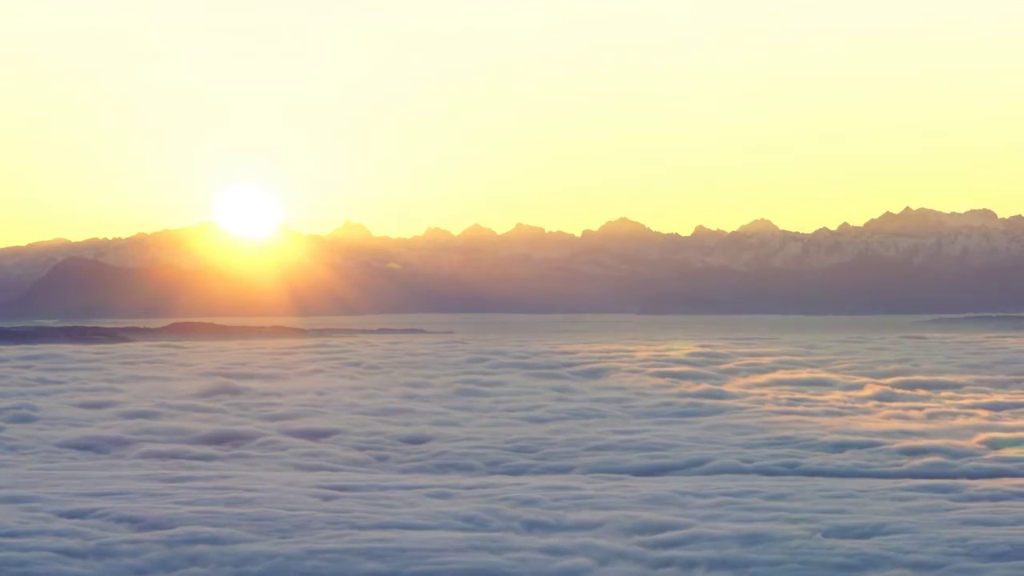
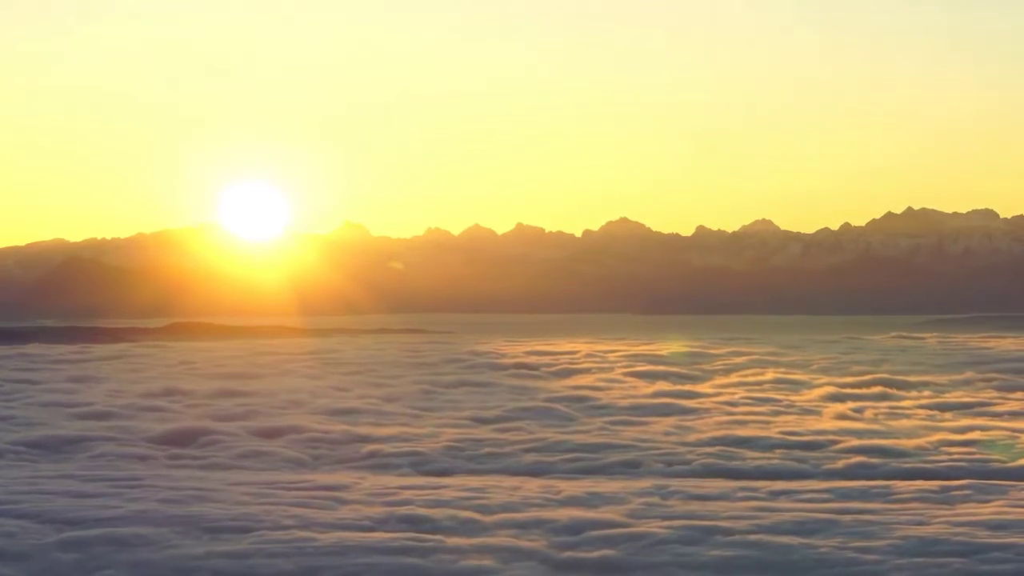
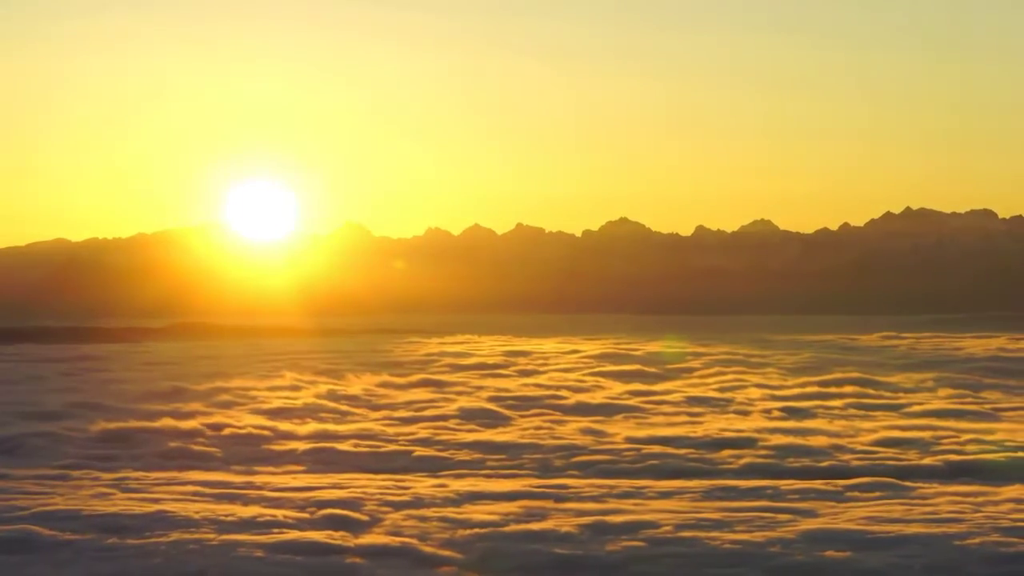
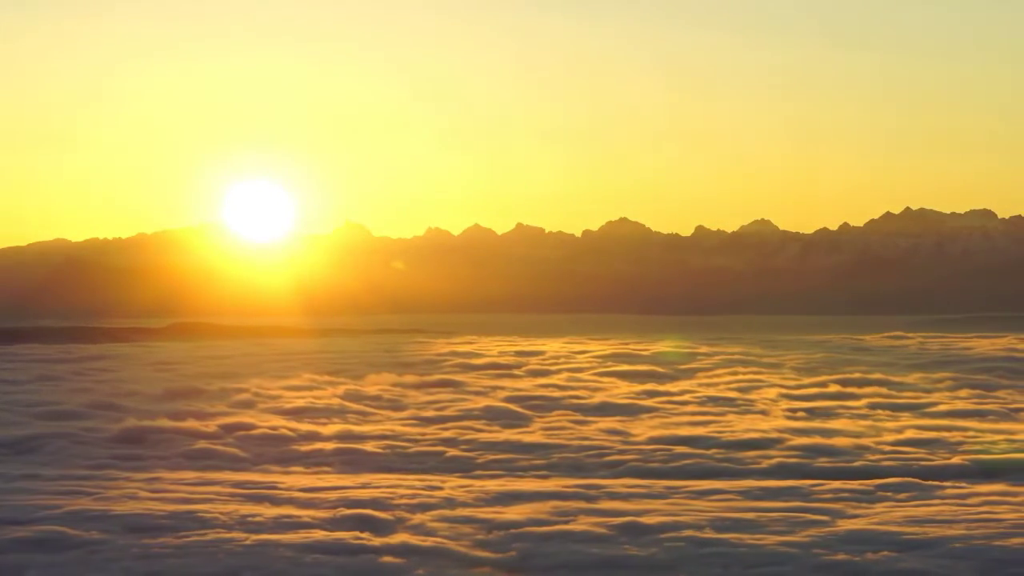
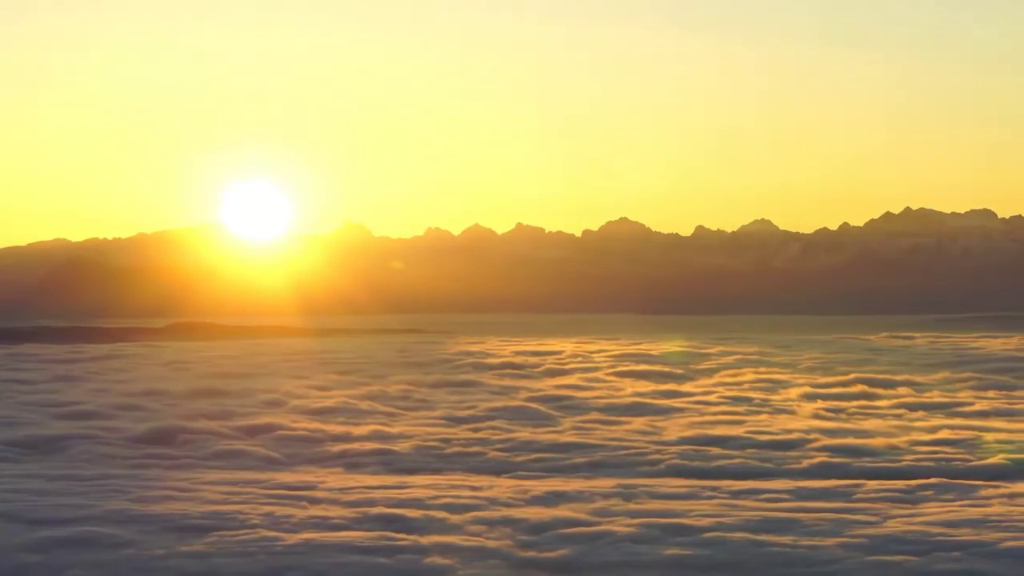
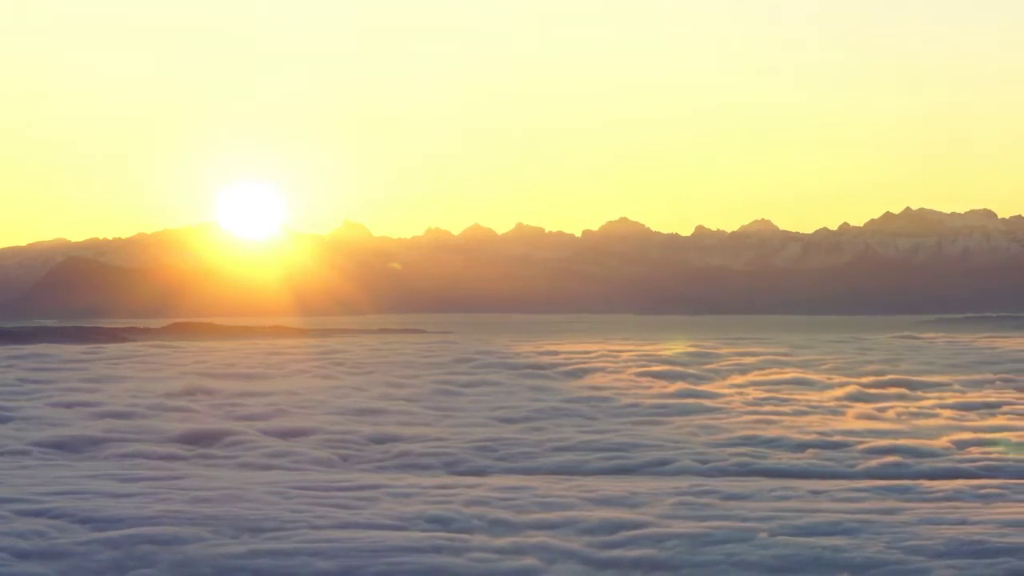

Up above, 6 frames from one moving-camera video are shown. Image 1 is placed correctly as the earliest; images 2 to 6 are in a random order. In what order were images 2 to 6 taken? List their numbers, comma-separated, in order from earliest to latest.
6, 2, 5, 4, 3
